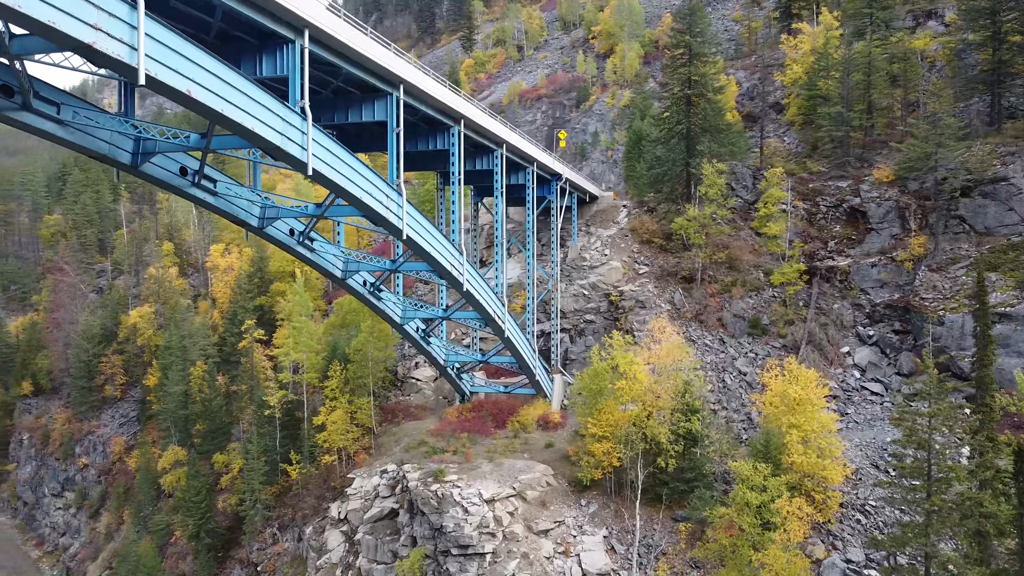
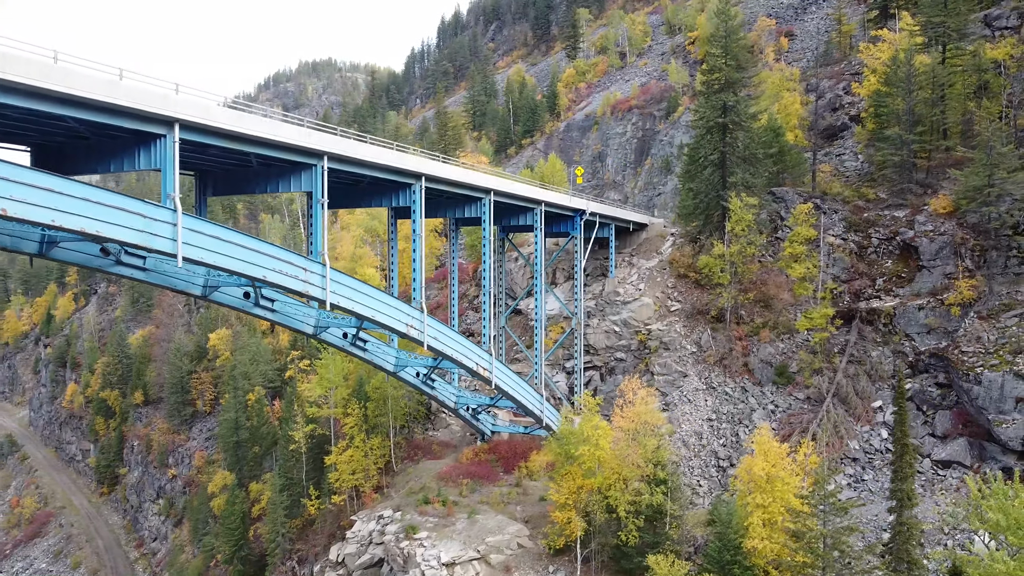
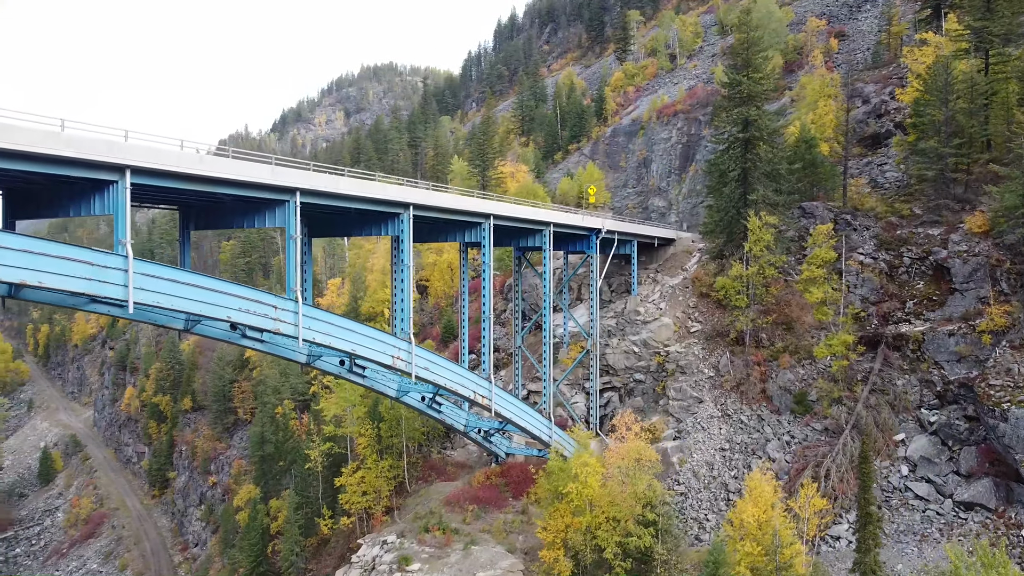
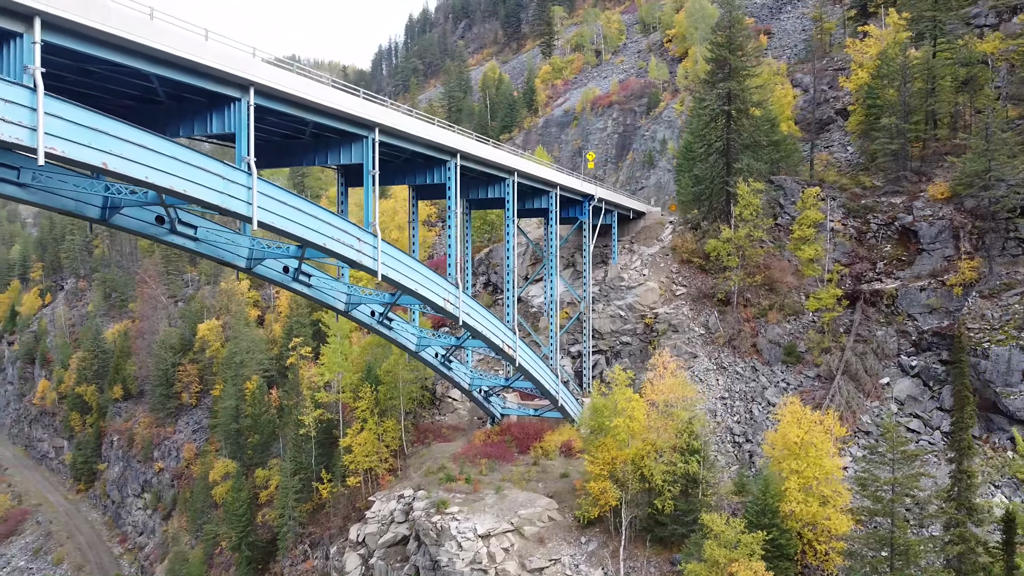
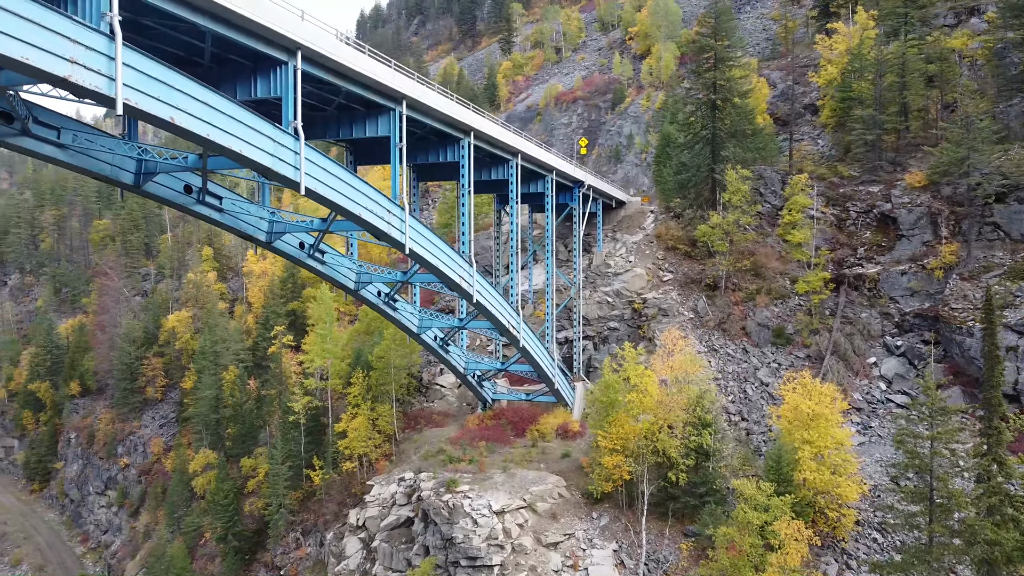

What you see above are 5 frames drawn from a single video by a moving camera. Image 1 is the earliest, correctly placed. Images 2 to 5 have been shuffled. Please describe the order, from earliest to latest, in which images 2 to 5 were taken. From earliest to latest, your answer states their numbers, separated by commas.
5, 4, 2, 3
